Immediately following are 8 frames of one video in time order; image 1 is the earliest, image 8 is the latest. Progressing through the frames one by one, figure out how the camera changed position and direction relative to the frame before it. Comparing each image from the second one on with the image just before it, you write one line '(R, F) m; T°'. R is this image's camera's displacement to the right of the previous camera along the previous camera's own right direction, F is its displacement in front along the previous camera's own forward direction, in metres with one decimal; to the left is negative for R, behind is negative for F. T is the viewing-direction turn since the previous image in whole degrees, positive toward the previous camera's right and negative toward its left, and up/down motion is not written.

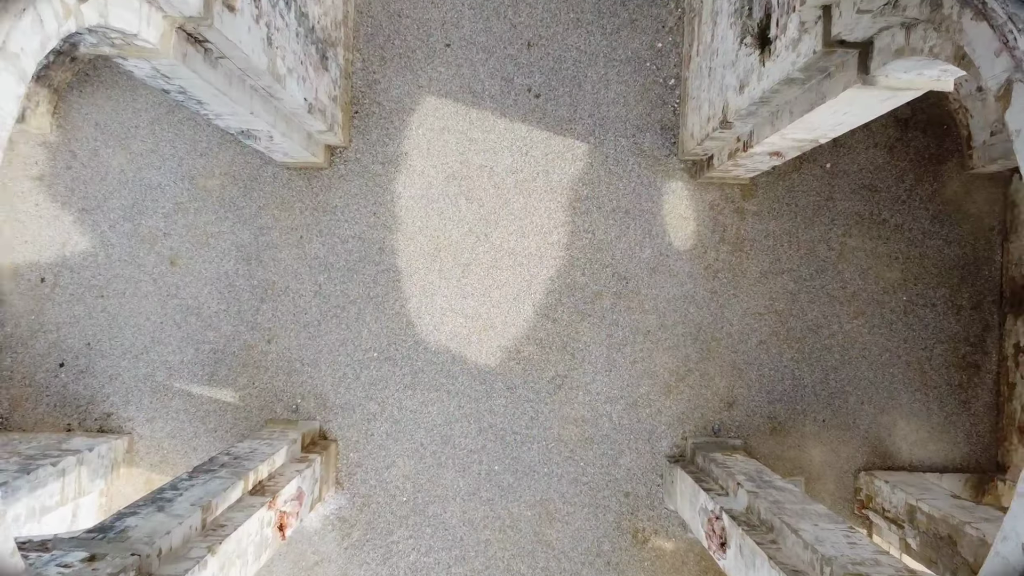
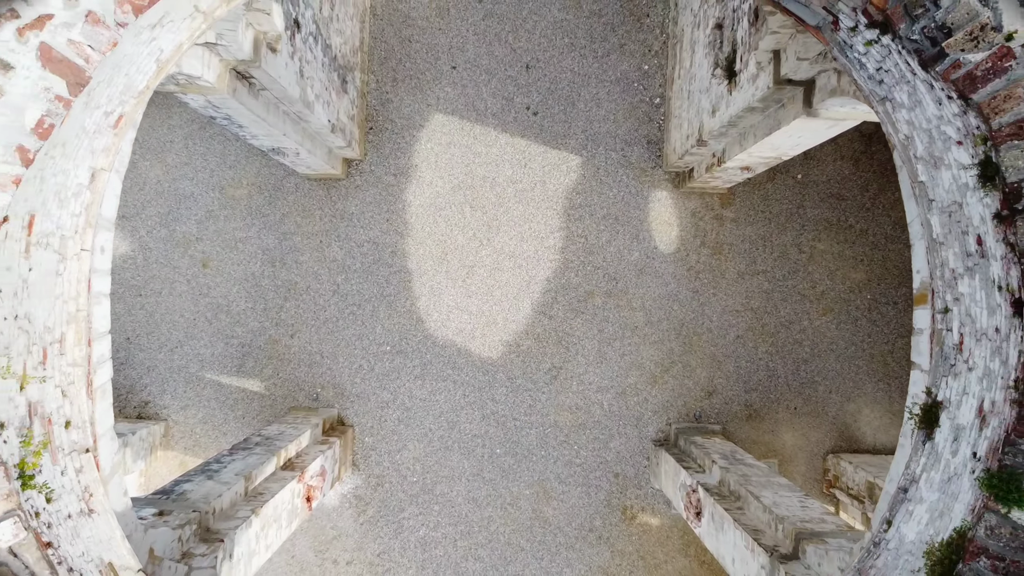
(0.0, -0.6) m; 0°
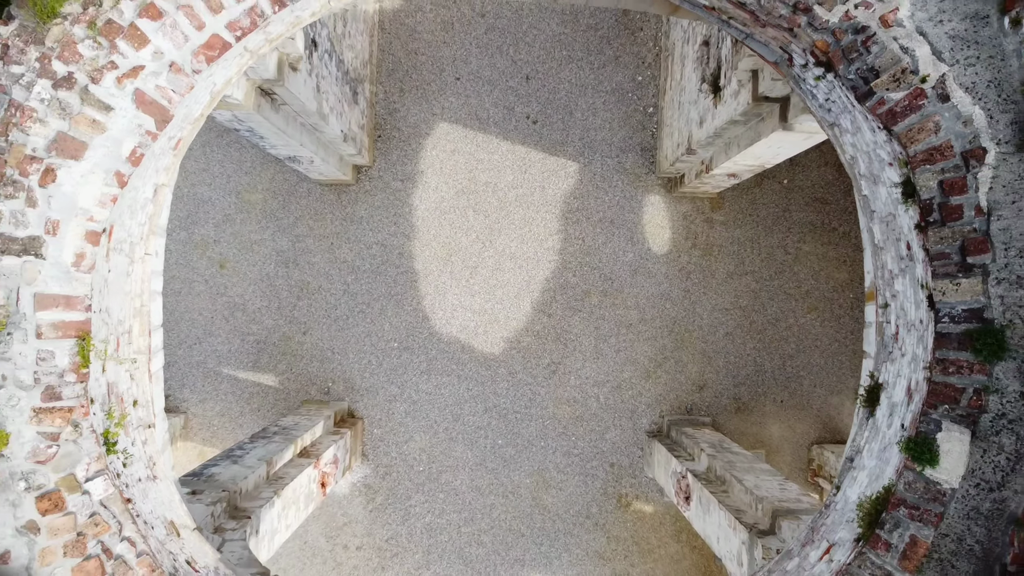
(0.0, -0.4) m; 0°
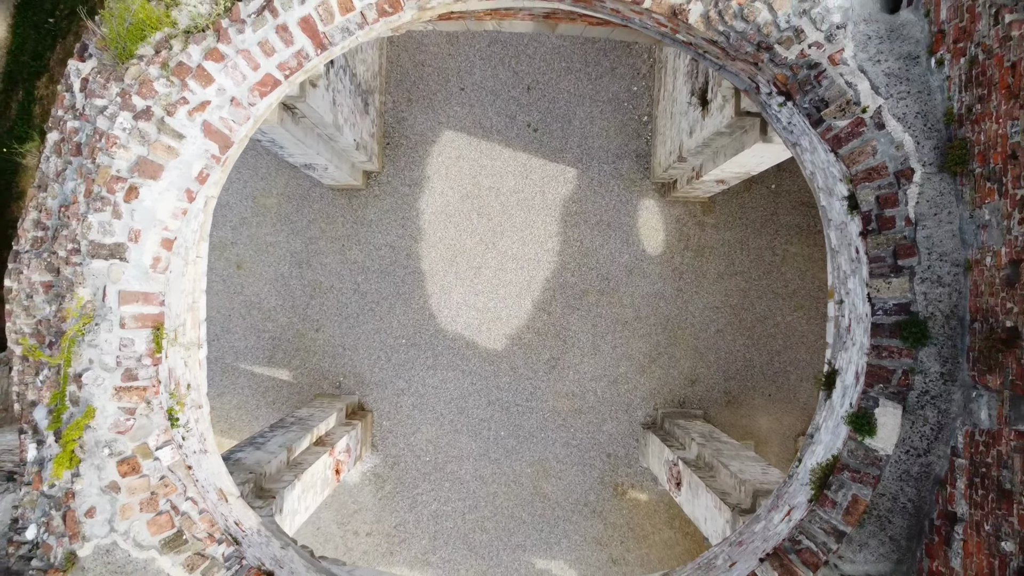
(0.0, -0.4) m; 0°
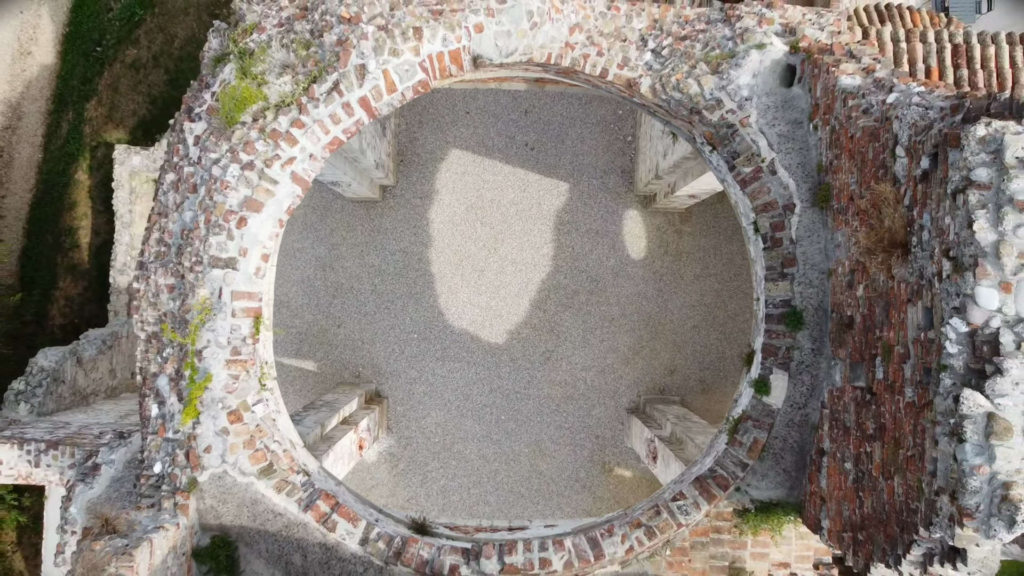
(0.0, -0.9) m; 0°
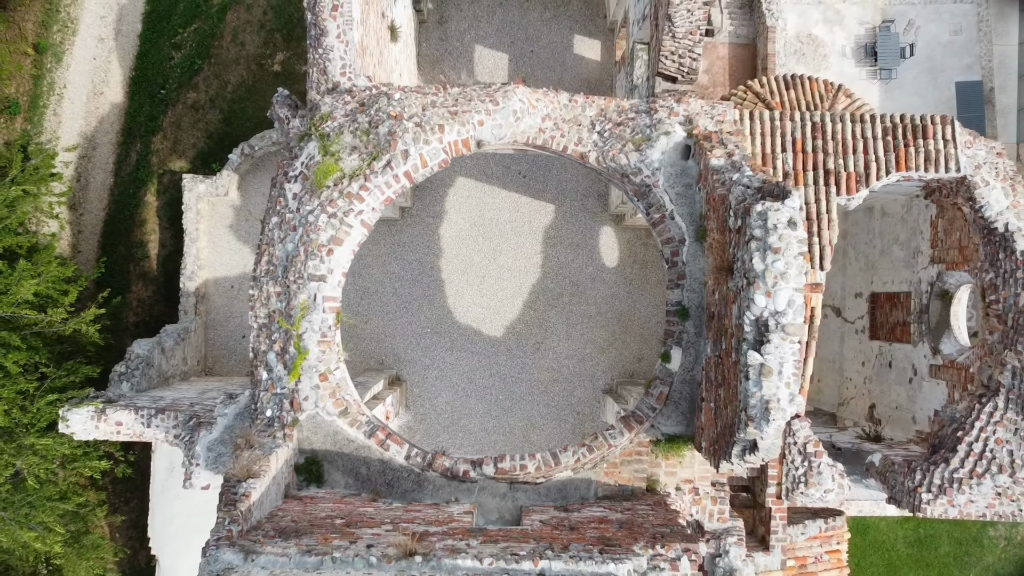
(+0.1, -1.8) m; 0°
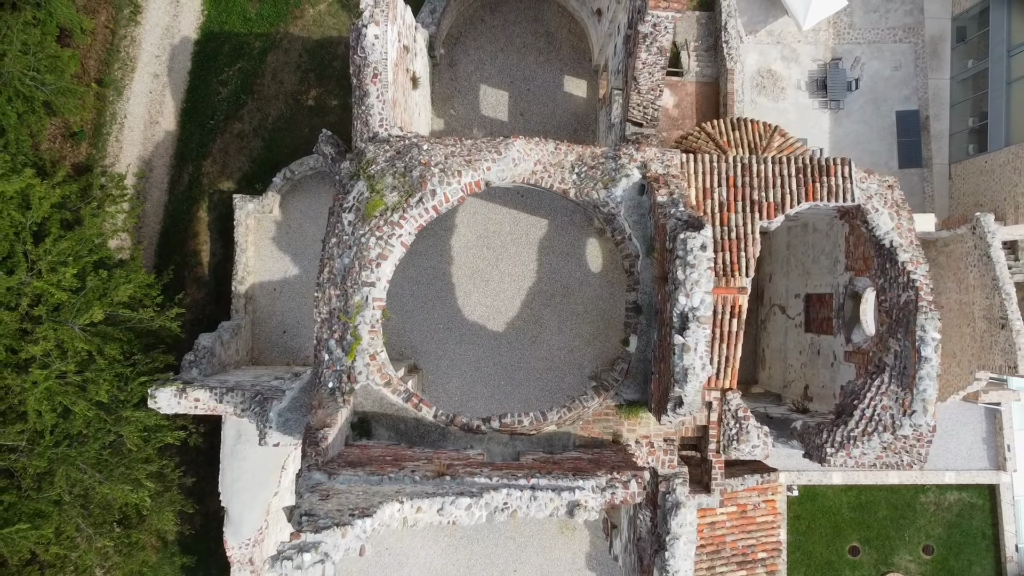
(0.0, -1.8) m; 0°
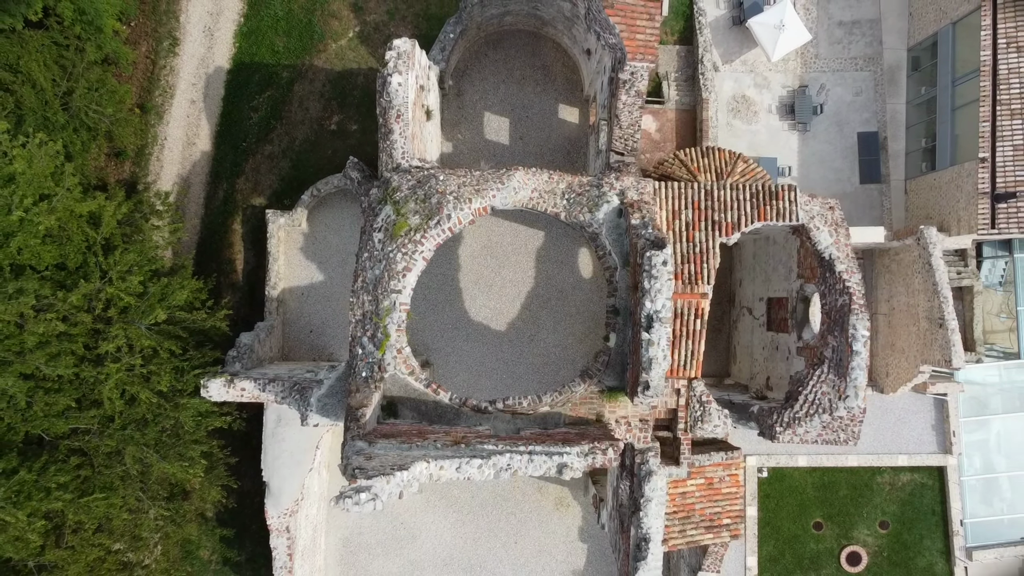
(0.0, -1.5) m; 0°
